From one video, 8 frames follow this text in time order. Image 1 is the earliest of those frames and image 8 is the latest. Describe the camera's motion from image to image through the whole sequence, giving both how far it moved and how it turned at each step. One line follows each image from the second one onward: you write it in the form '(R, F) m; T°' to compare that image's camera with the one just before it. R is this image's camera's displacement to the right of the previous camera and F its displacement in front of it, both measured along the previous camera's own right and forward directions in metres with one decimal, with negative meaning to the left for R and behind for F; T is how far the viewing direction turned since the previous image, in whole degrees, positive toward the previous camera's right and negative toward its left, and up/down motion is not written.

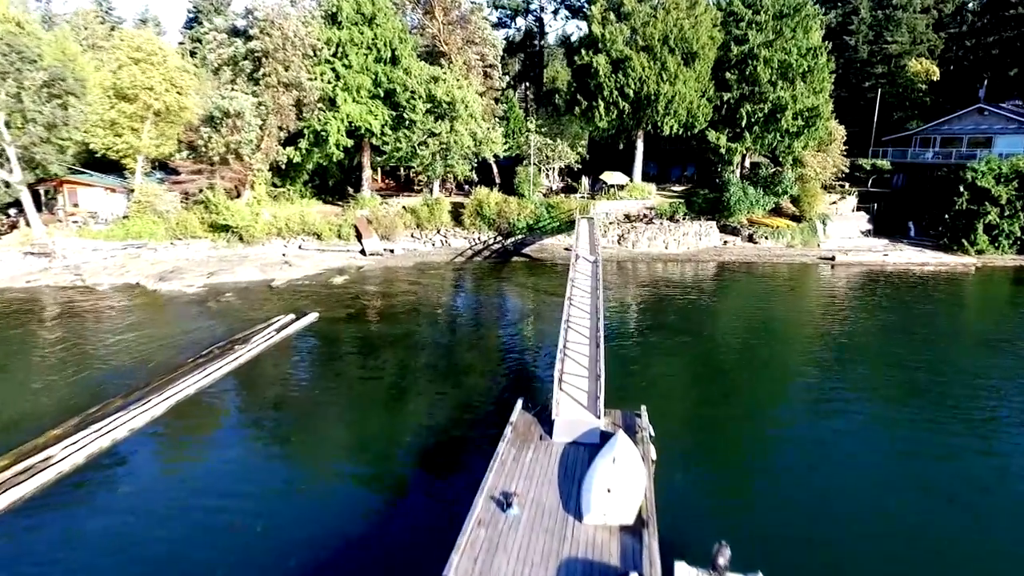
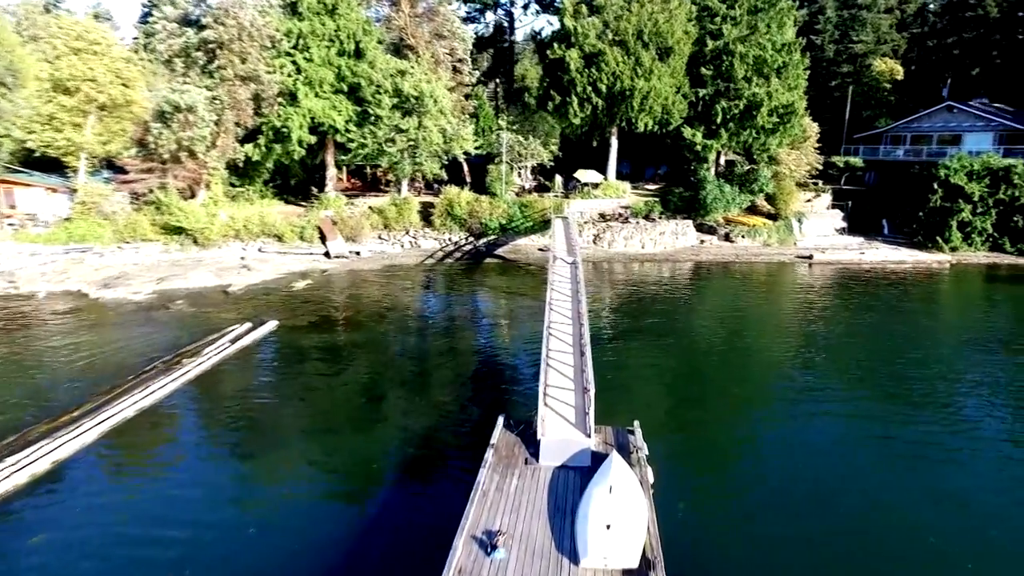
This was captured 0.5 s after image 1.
(-0.2, +1.3) m; +3°
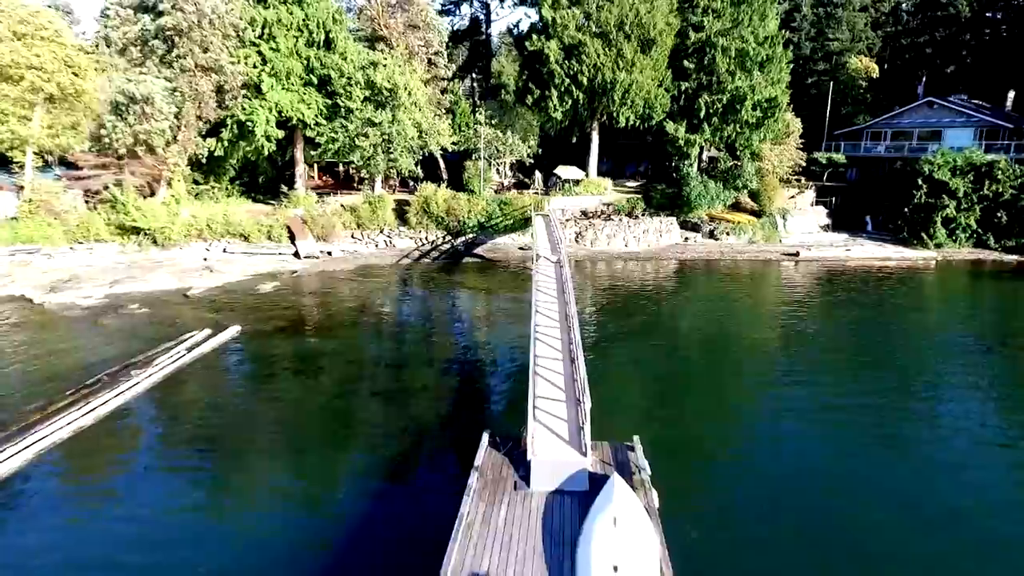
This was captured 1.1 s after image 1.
(-0.1, +1.3) m; +2°
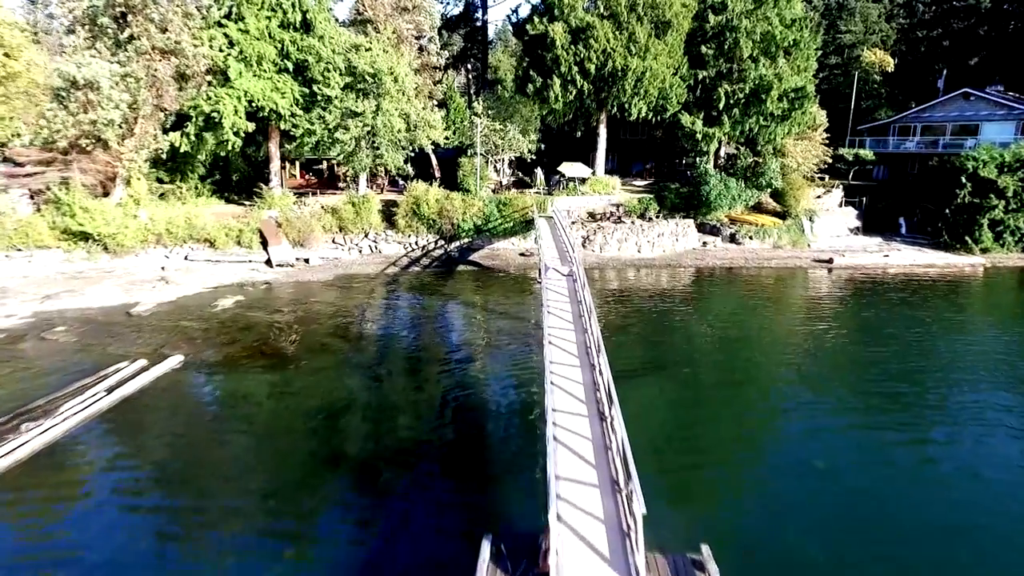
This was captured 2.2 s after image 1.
(-0.2, +3.5) m; 0°
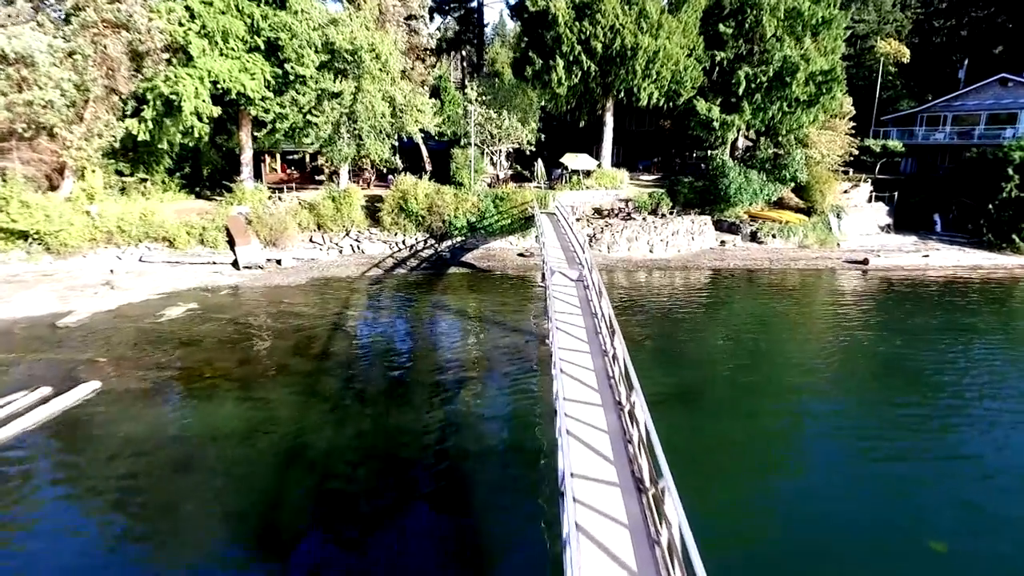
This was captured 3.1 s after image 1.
(0.0, +3.1) m; 0°
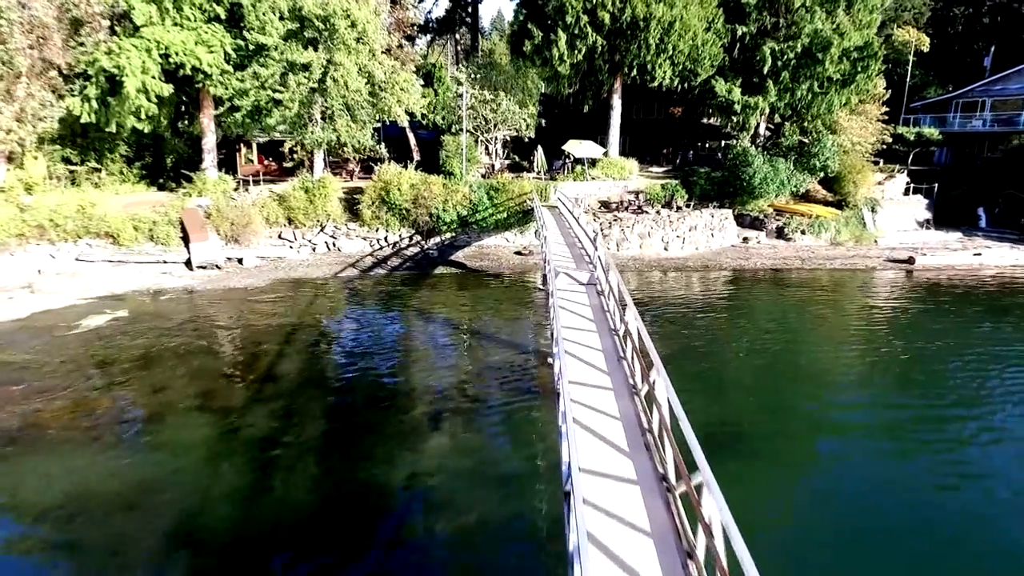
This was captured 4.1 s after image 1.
(+0.1, +3.2) m; 0°
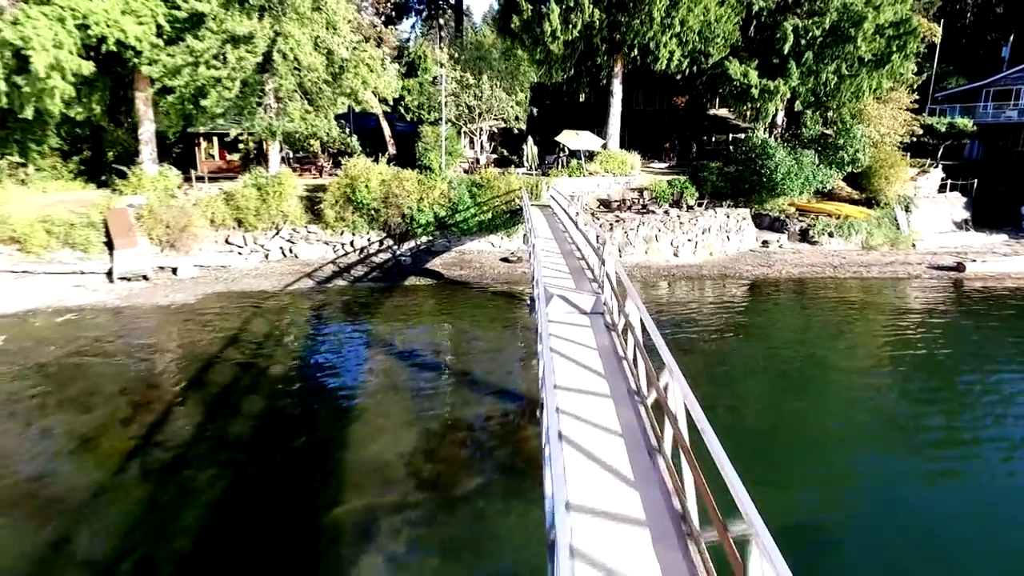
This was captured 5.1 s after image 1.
(+0.3, +3.3) m; +1°
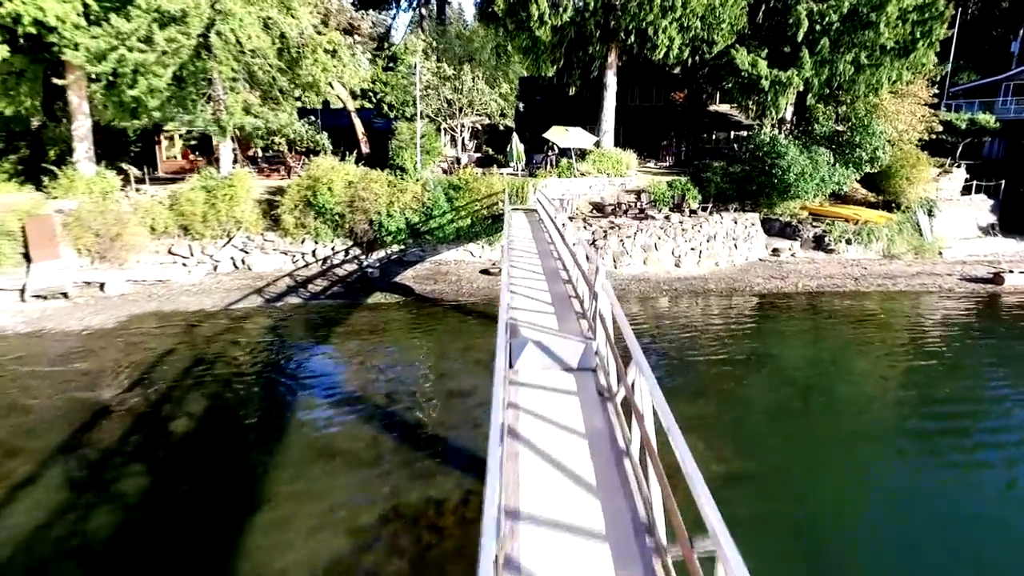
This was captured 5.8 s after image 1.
(+0.4, +2.3) m; +1°
